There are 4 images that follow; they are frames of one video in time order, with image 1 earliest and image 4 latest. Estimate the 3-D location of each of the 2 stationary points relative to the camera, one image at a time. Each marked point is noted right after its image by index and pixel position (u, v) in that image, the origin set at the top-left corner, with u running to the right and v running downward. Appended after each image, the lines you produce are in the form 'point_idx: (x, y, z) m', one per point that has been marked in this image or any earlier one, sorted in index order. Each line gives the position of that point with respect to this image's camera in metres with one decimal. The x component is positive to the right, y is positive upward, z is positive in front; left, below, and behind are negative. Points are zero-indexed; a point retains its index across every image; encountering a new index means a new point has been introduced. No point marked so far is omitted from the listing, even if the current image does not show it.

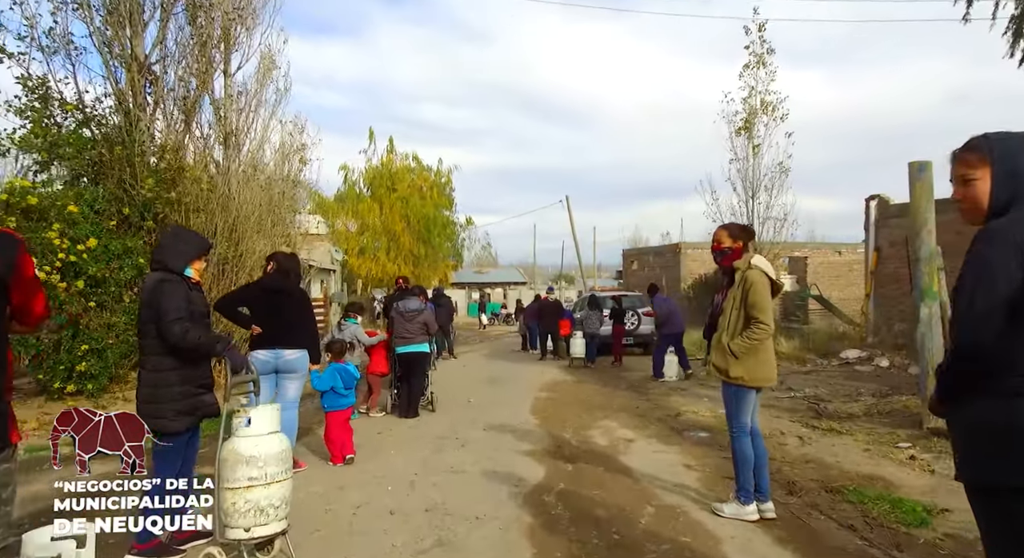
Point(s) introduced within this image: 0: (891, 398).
0: (+5.6, -1.8, +9.2) m
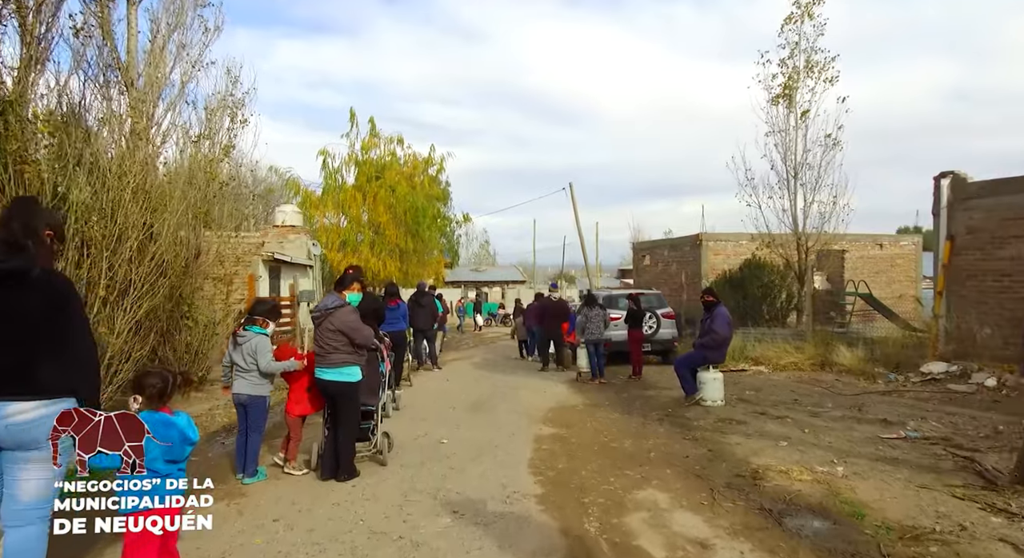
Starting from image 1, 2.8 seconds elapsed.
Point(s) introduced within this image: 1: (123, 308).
0: (+5.5, -1.6, +6.0) m
1: (-5.0, -0.4, +8.0) m
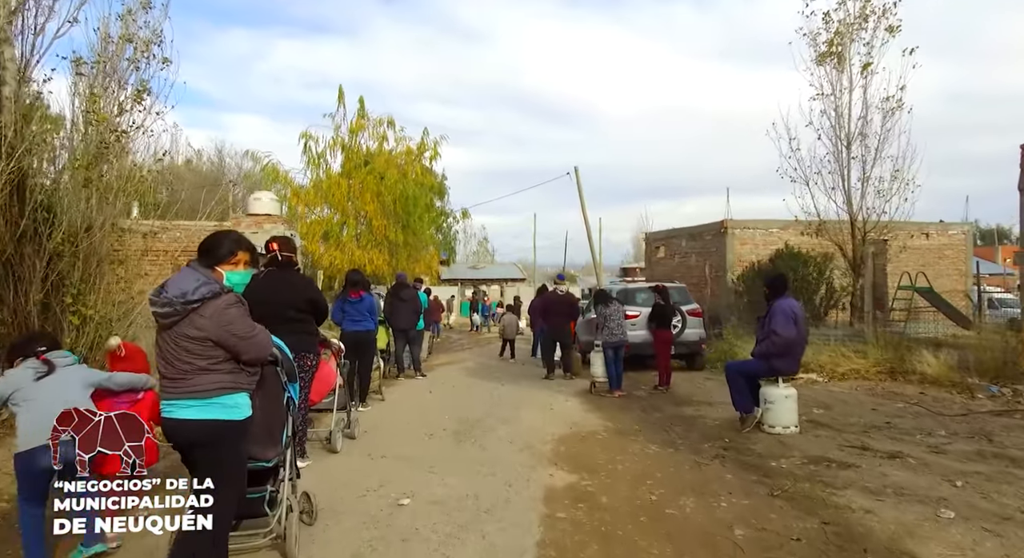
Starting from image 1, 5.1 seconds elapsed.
0: (+5.5, -1.4, +3.4) m
1: (-5.0, -0.2, +5.3) m
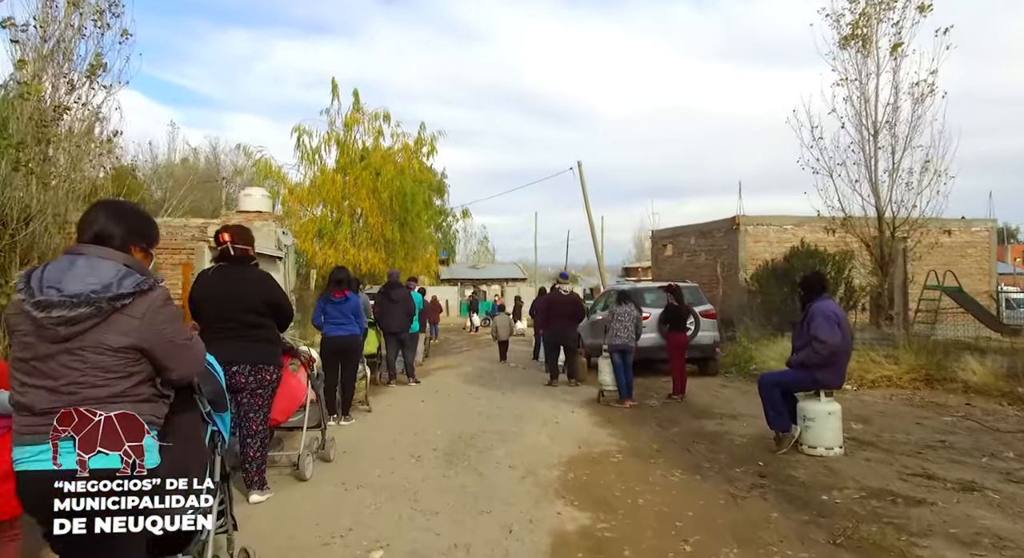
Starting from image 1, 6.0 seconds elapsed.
0: (+5.5, -1.4, +2.4) m
1: (-5.0, -0.1, +4.4) m
